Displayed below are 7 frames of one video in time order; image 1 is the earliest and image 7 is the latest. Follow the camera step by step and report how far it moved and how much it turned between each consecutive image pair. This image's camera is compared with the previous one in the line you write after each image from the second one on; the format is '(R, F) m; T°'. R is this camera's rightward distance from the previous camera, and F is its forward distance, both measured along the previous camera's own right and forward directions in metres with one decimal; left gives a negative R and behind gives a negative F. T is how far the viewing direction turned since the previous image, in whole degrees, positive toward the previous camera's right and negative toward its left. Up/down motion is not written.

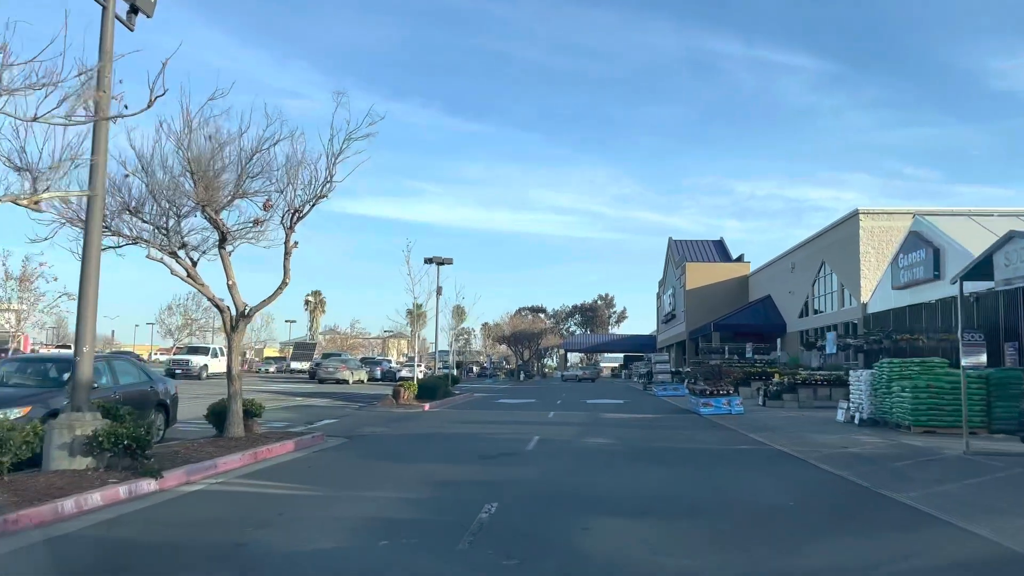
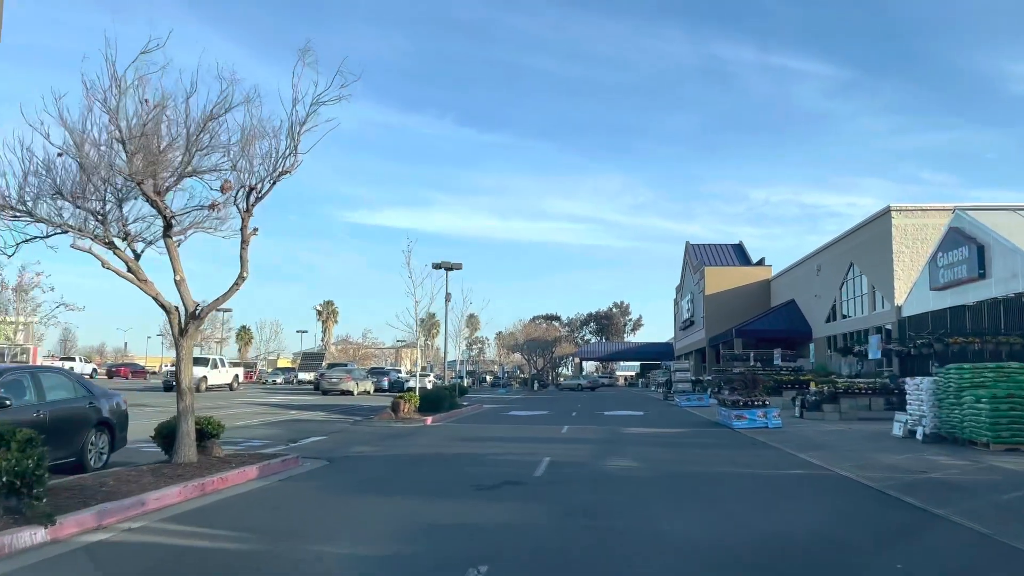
(+0.2, +2.5) m; -1°
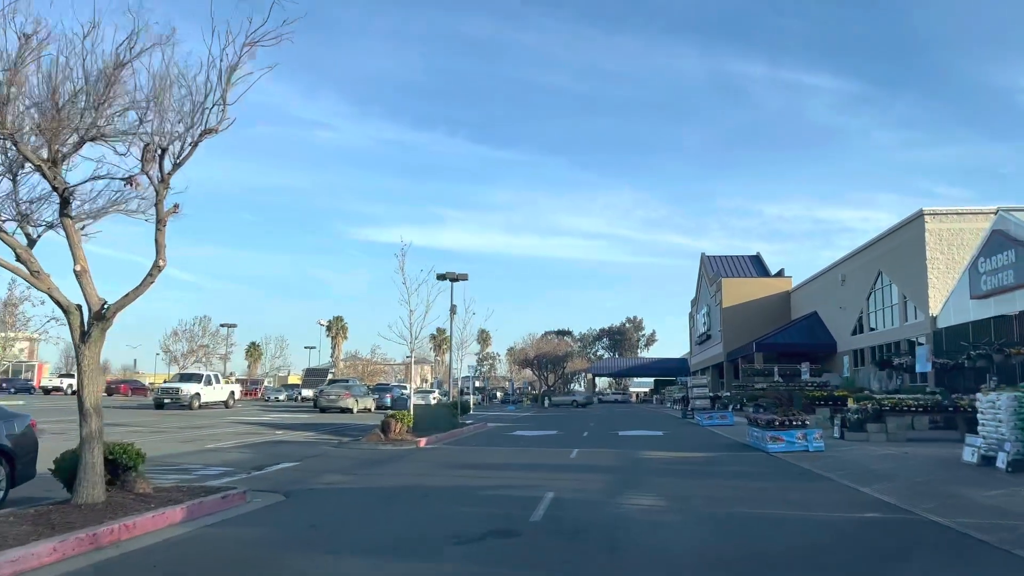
(+0.3, +2.7) m; -1°
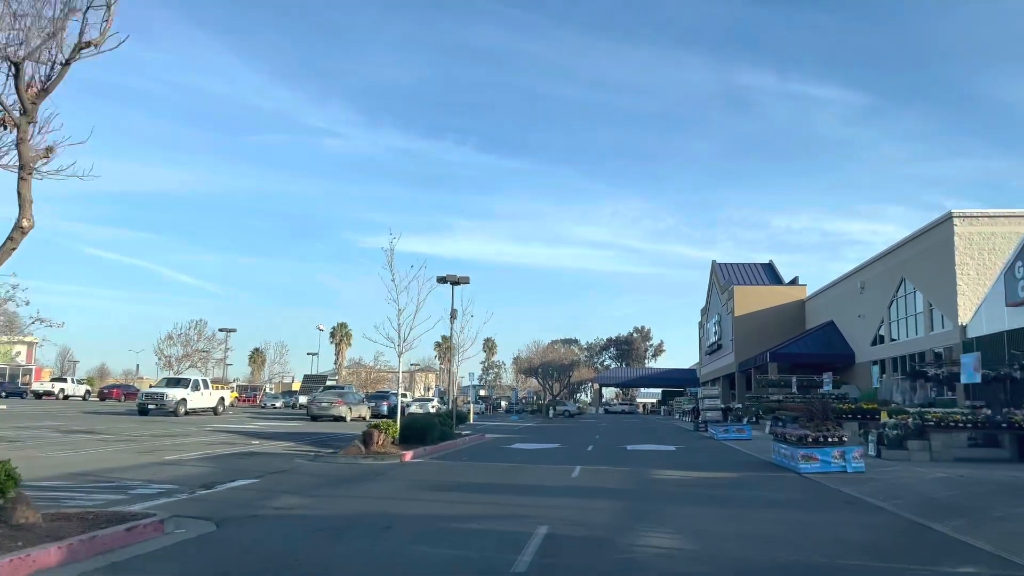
(+0.3, +2.4) m; -1°
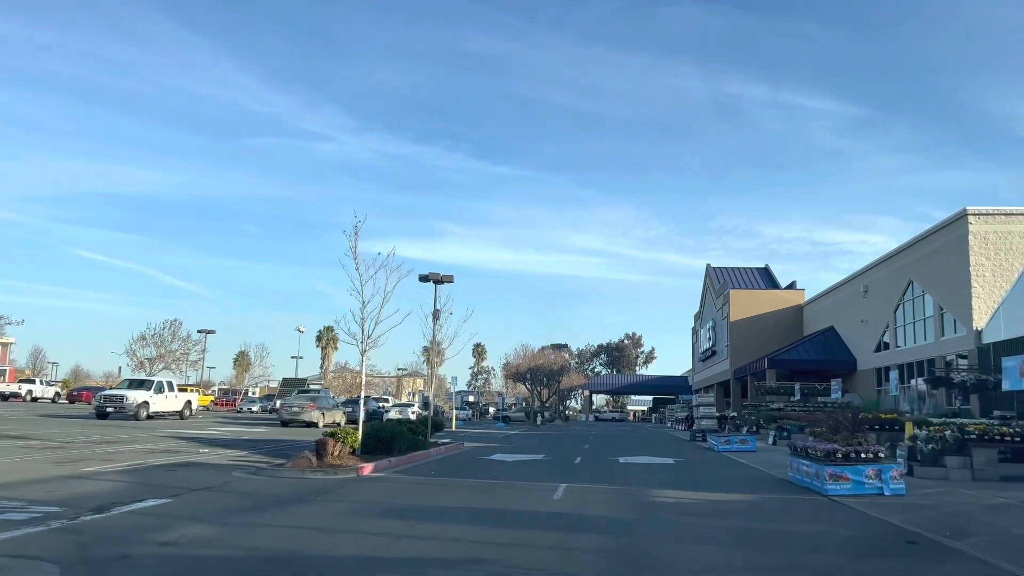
(+0.3, +2.7) m; +1°
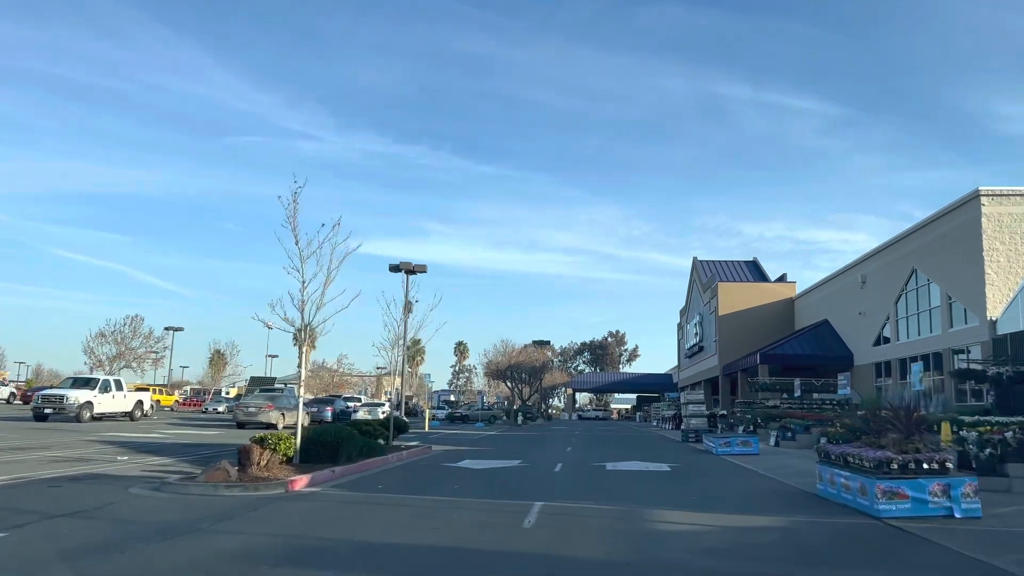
(+0.3, +3.2) m; +1°
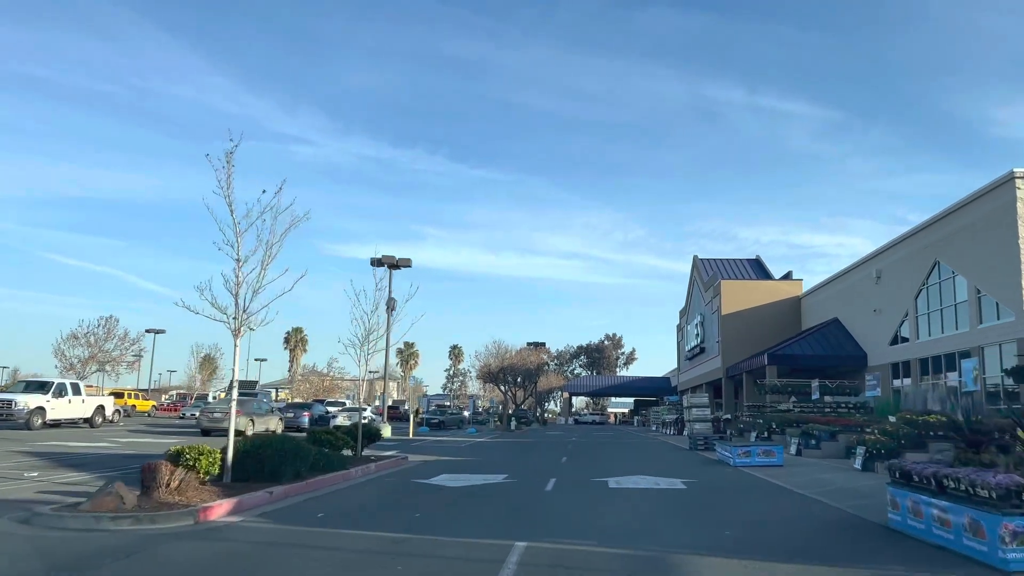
(+0.3, +3.2) m; 0°
